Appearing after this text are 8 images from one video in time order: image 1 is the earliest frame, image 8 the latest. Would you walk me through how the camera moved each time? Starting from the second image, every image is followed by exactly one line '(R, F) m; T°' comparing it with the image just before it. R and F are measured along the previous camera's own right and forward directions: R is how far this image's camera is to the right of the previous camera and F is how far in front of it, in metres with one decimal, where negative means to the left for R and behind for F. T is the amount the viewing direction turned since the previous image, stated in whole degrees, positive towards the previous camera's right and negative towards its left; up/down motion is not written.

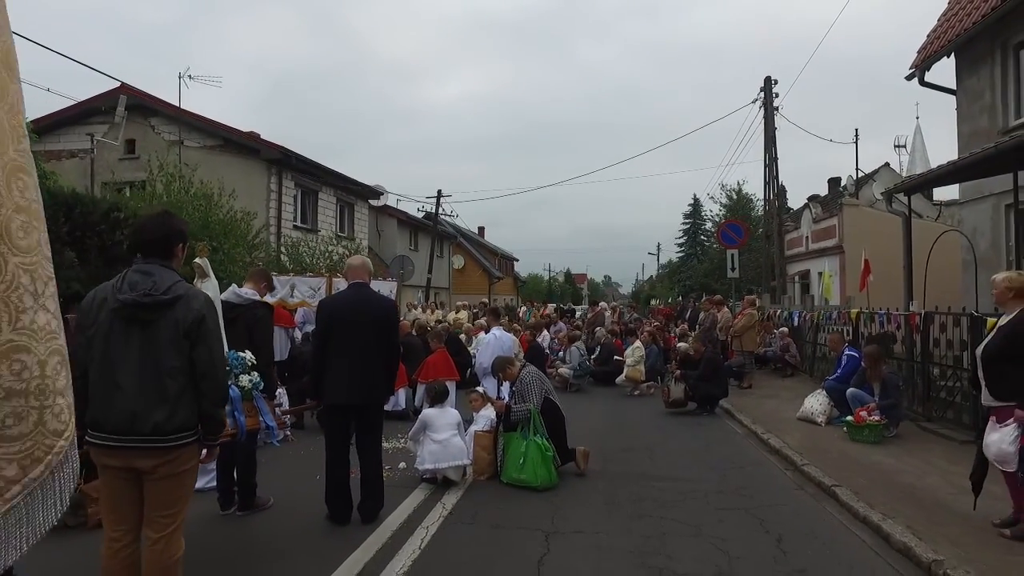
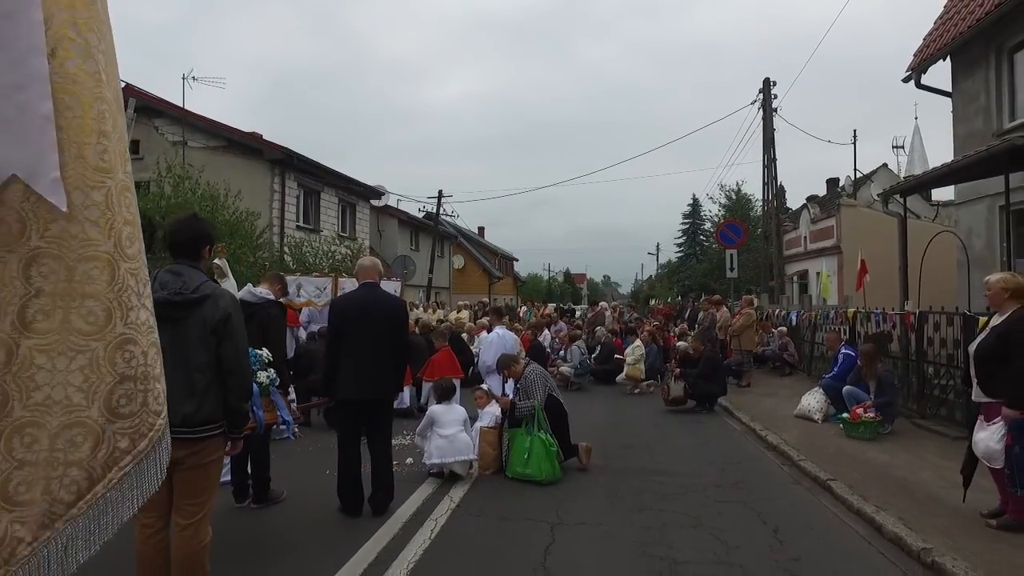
(-0.1, -0.2) m; 0°
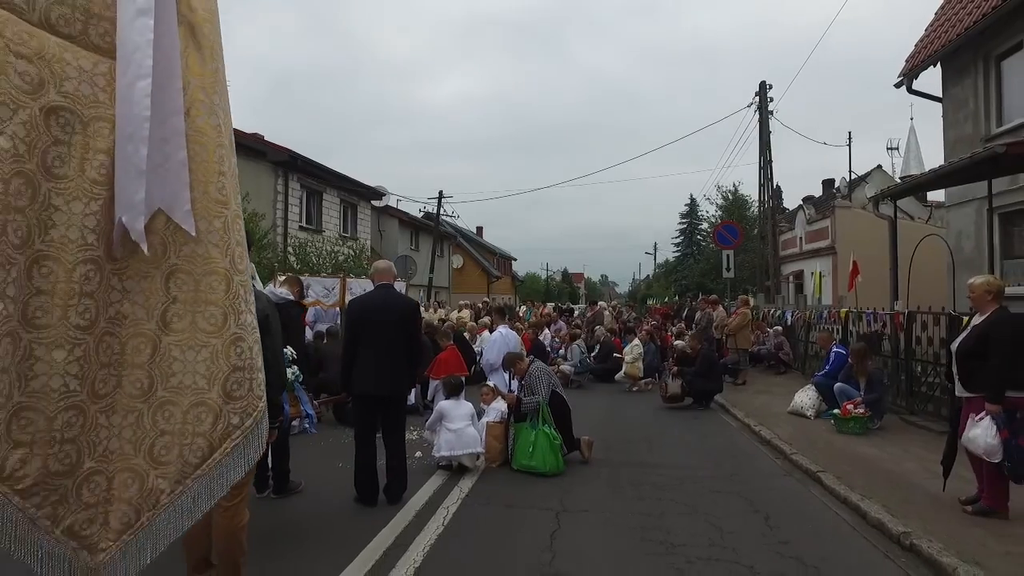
(-0.1, -0.4) m; 0°
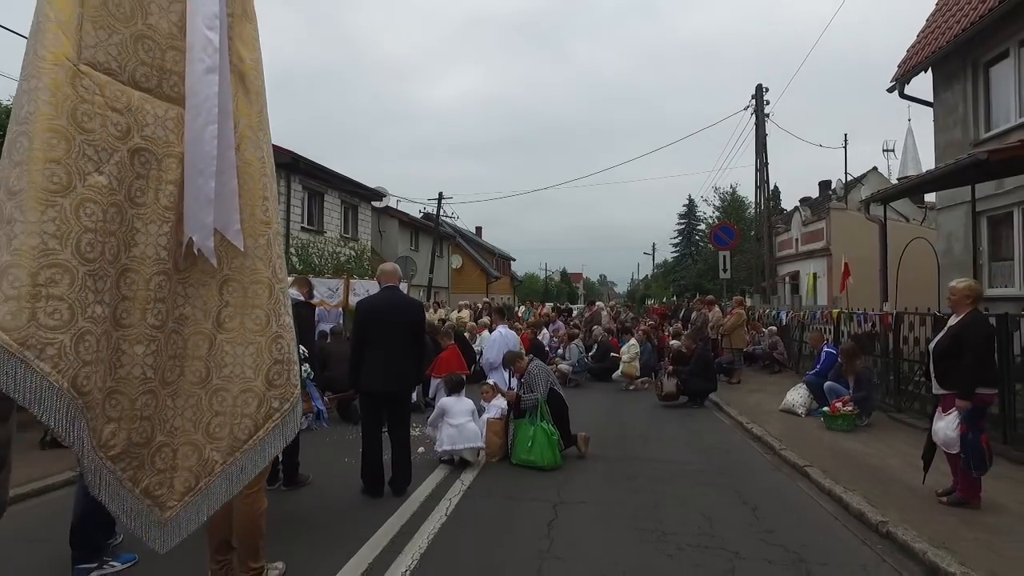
(0.0, -0.3) m; 0°
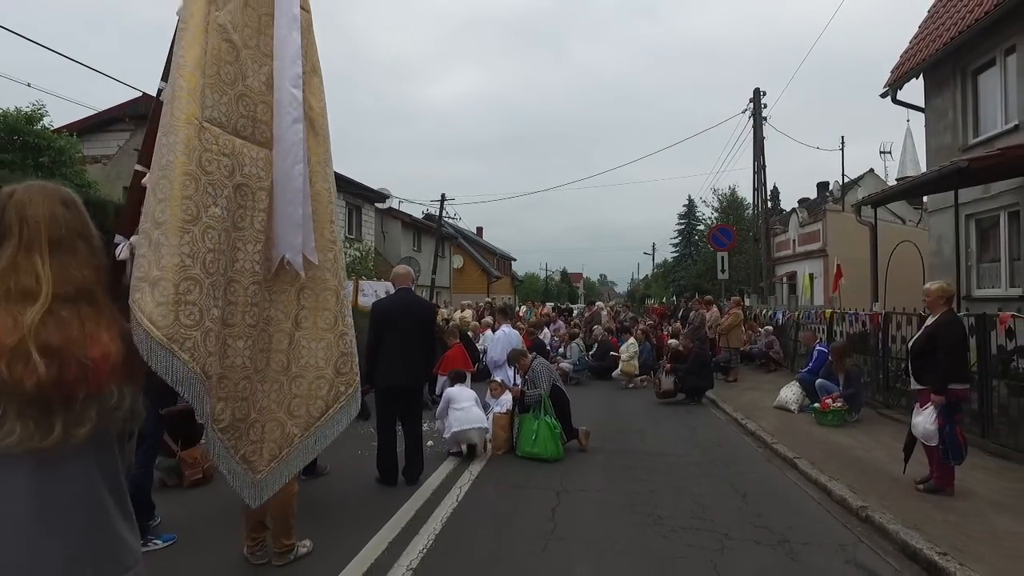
(-0.1, -0.4) m; 0°
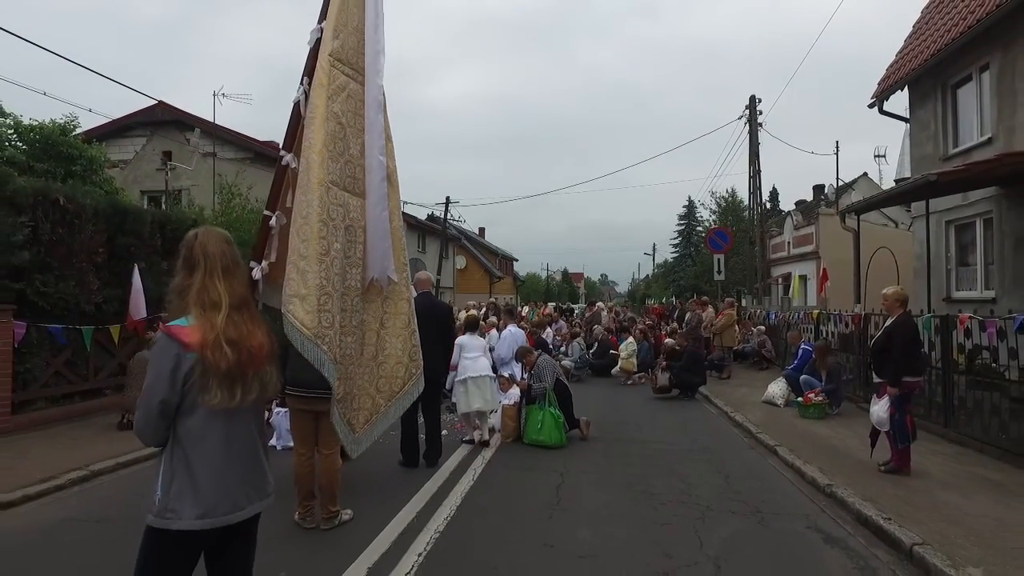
(-0.1, -0.9) m; 0°
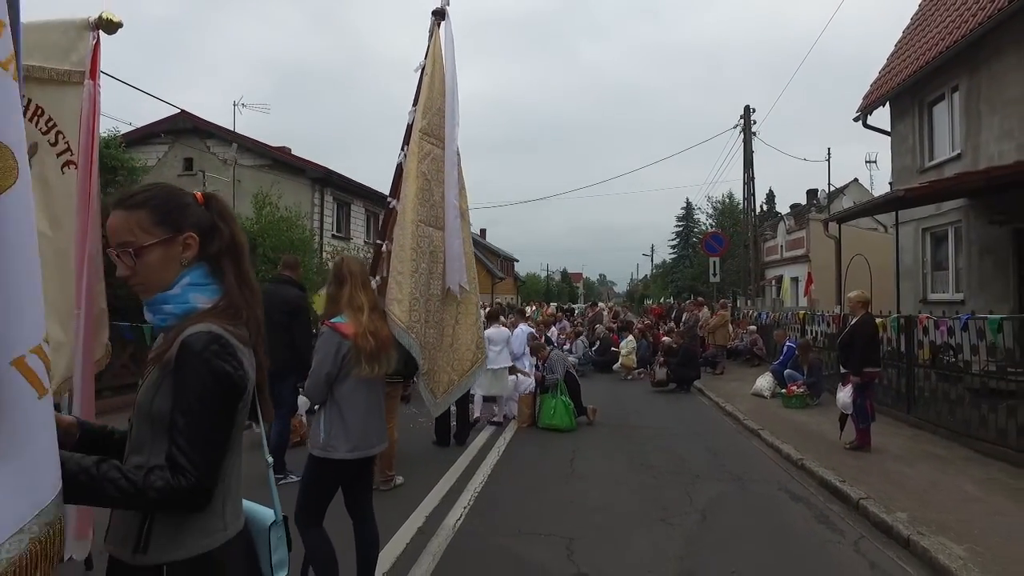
(-0.3, -1.3) m; 0°
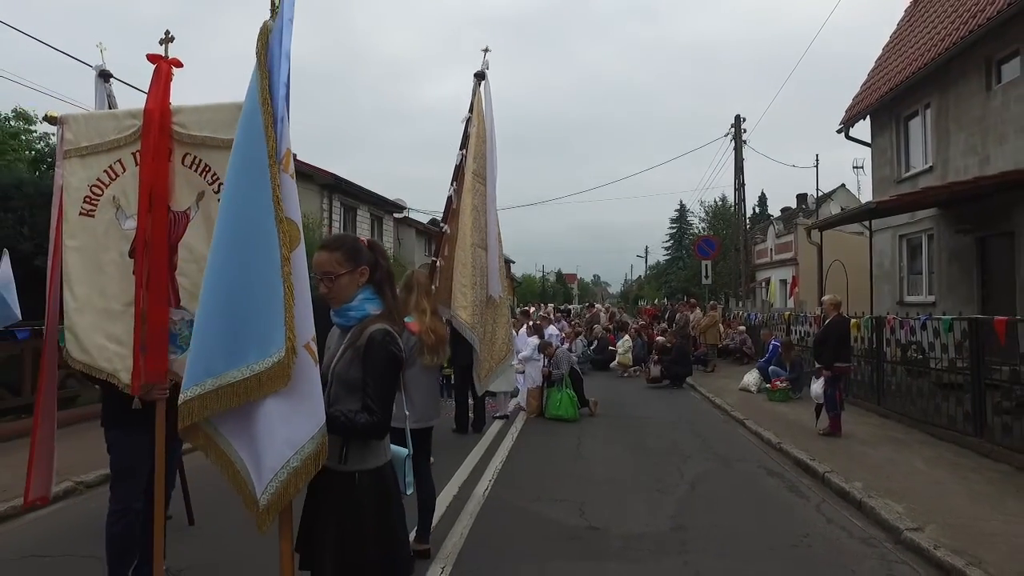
(-0.2, -1.1) m; 0°
